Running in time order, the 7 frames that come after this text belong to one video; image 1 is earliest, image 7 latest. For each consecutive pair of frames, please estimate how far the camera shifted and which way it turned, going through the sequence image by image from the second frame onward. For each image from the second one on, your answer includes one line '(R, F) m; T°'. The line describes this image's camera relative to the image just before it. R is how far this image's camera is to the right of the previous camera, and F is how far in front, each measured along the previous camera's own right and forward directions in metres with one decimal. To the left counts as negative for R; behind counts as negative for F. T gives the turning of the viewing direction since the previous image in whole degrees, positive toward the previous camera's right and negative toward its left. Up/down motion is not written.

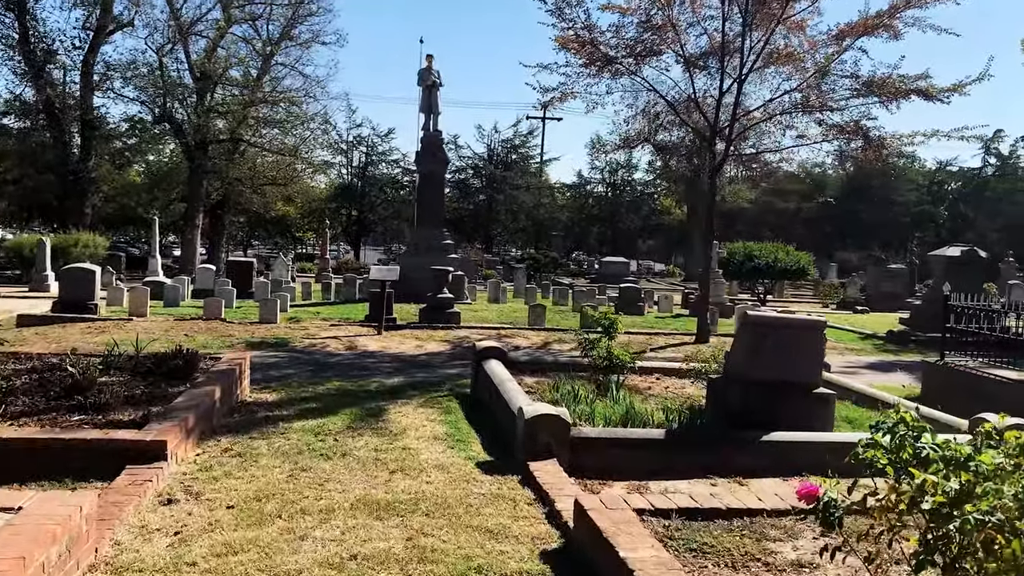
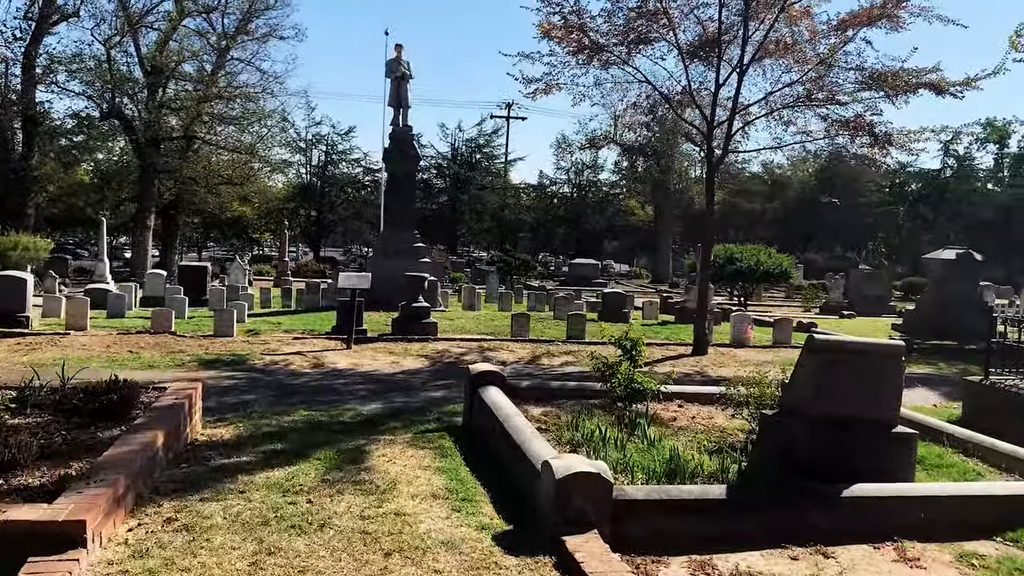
(-0.3, +1.2) m; +3°
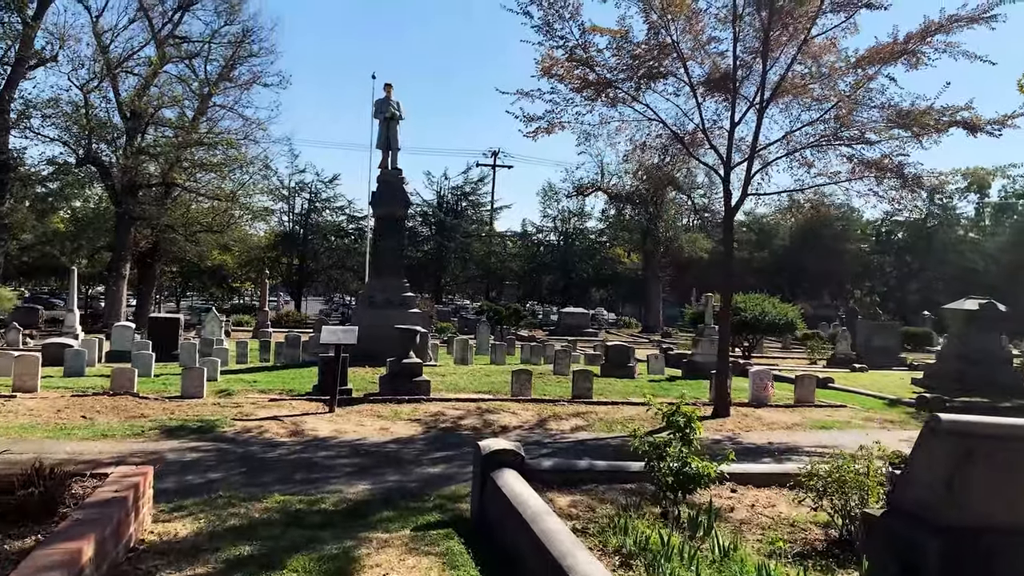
(-0.3, +1.2) m; +1°
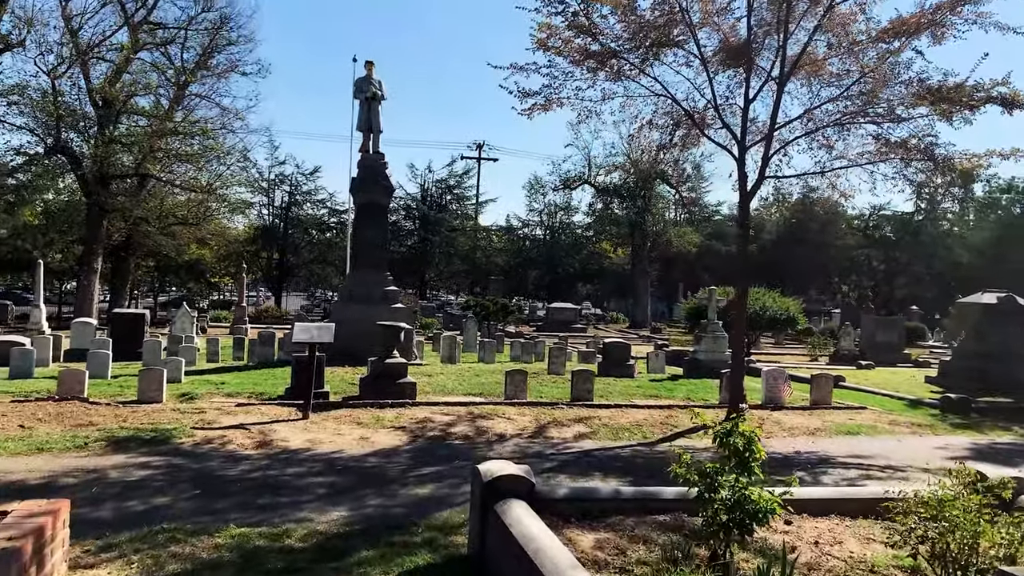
(-0.1, +1.1) m; +1°
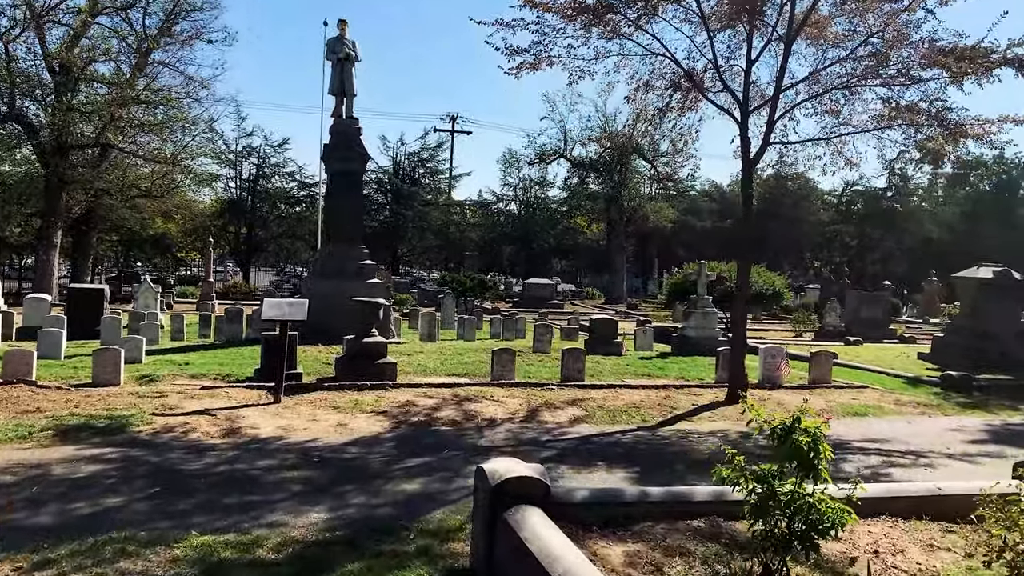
(-0.2, +0.7) m; +2°
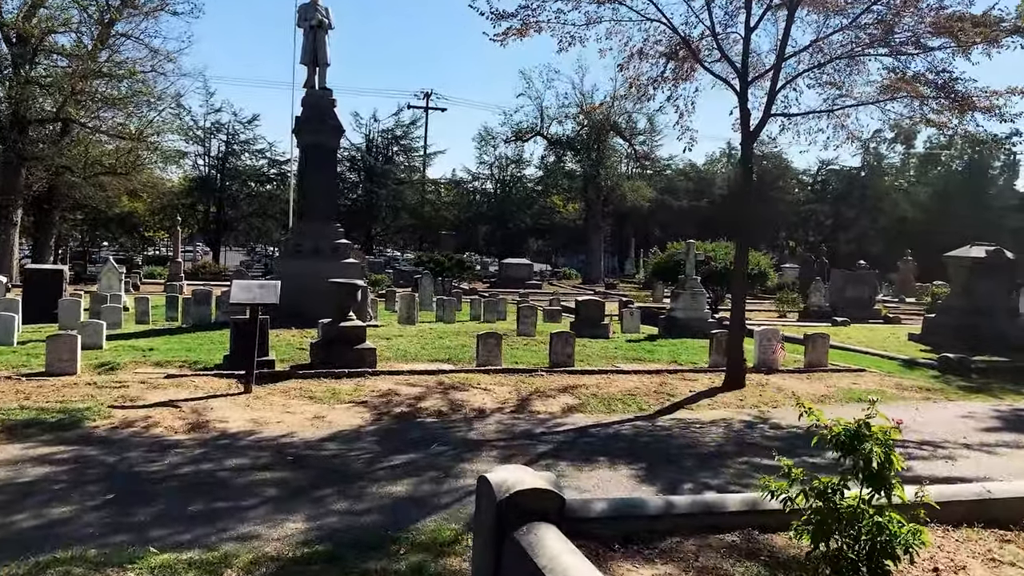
(-0.2, +0.6) m; +2°
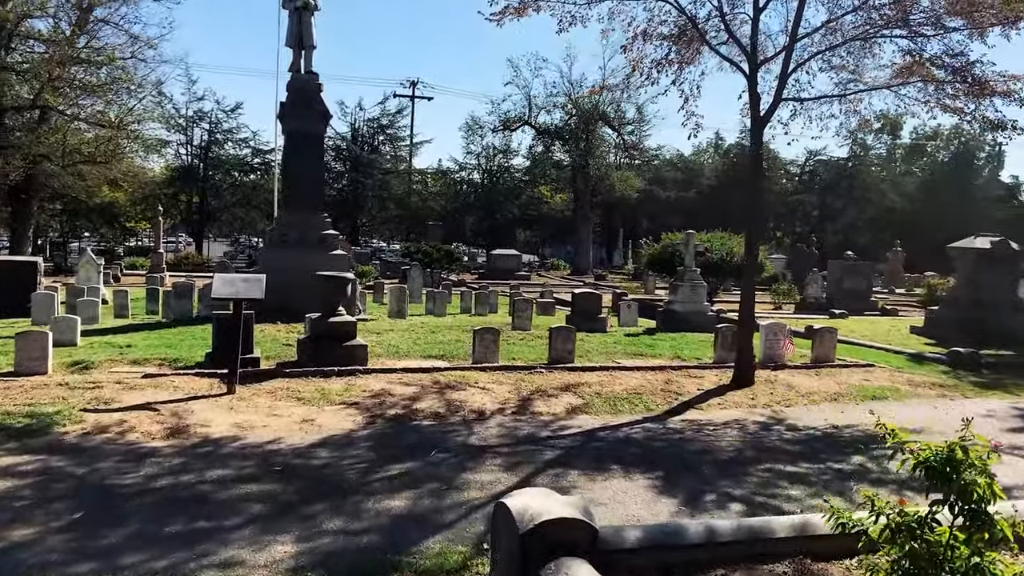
(-0.1, +0.5) m; +1°
